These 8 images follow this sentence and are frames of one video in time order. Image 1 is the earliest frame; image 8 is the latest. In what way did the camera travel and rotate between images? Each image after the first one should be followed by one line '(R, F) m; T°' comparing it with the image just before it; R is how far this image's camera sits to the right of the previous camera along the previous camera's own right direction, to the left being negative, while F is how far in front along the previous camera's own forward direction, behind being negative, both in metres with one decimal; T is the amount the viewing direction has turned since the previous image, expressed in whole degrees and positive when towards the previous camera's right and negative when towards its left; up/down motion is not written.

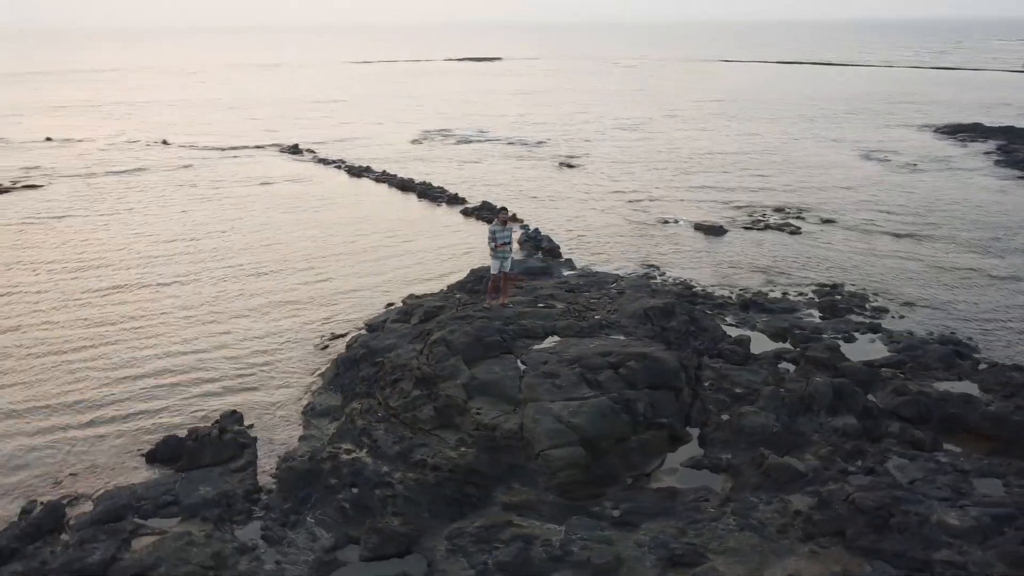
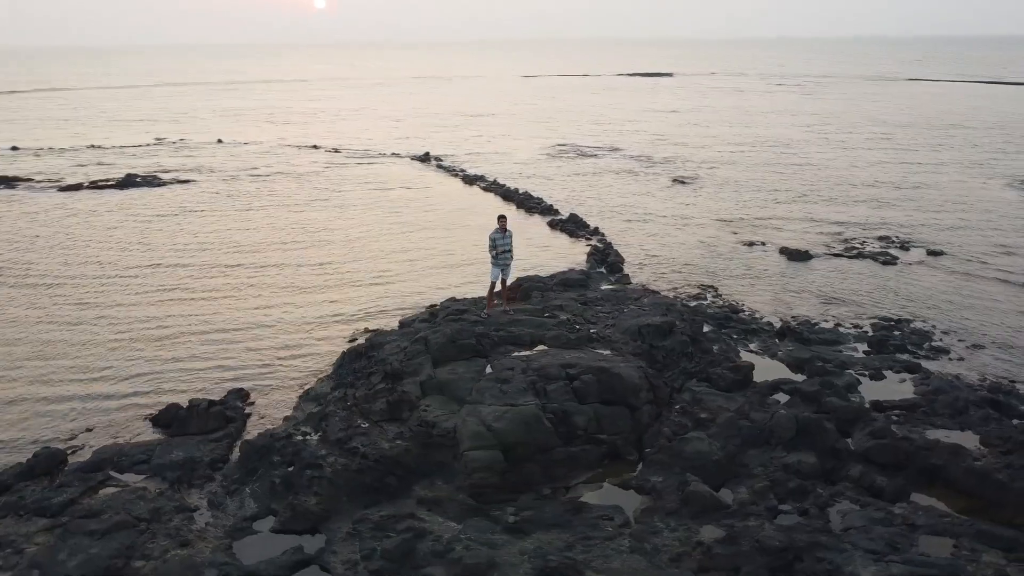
(+2.6, +0.1) m; -12°
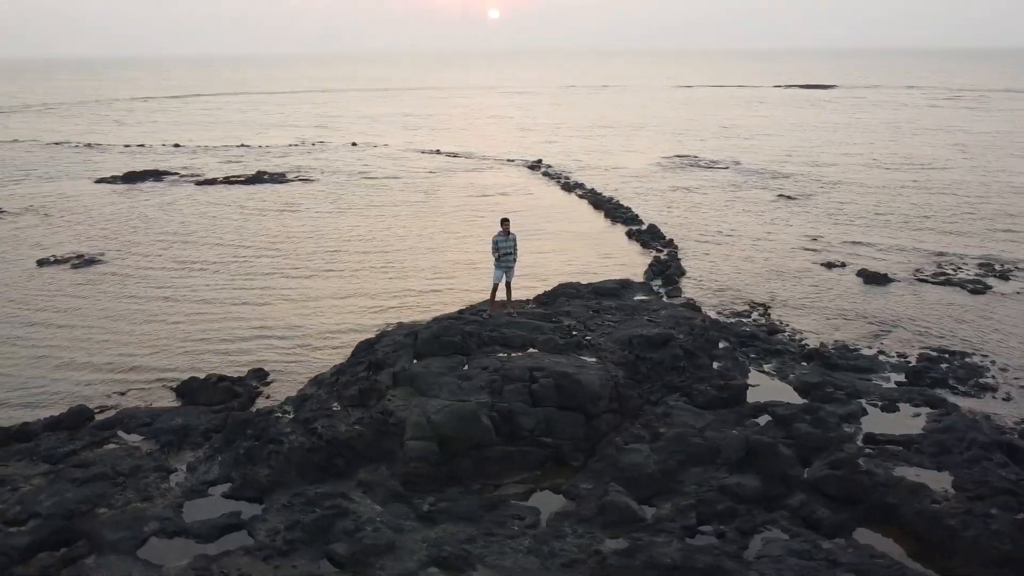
(+2.3, 0.0) m; -11°
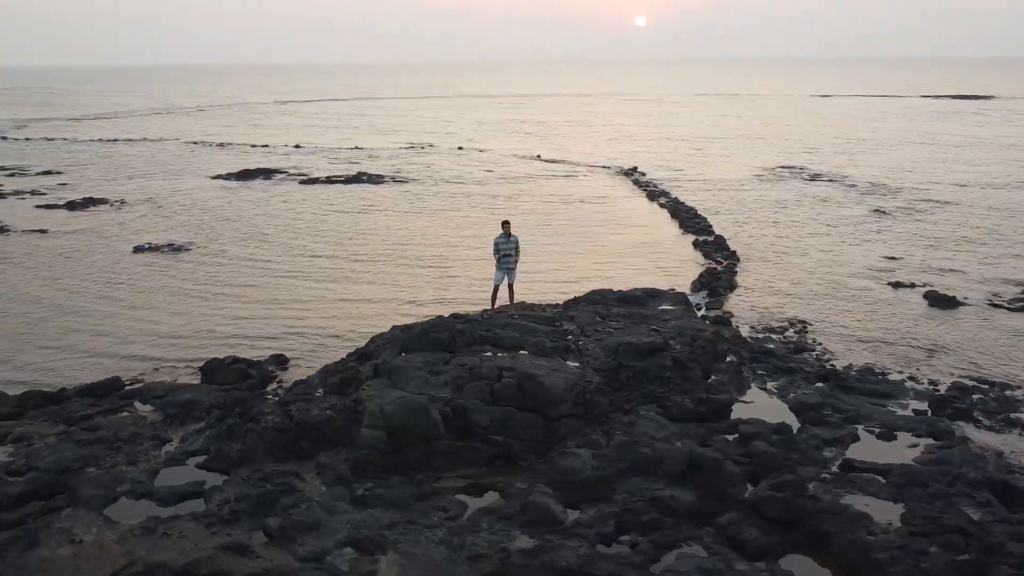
(+2.0, 0.0) m; -9°
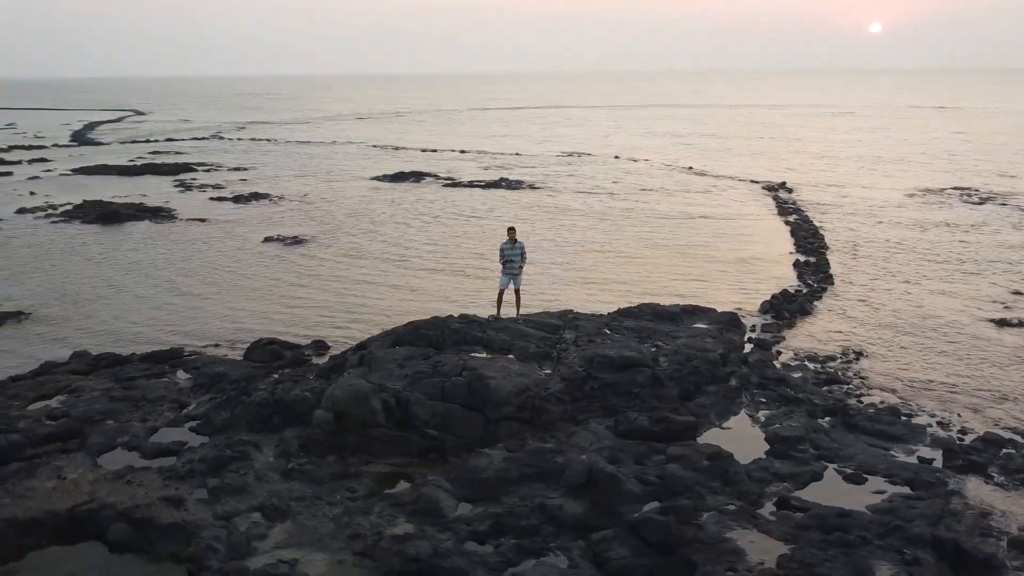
(+3.1, 0.0) m; -14°
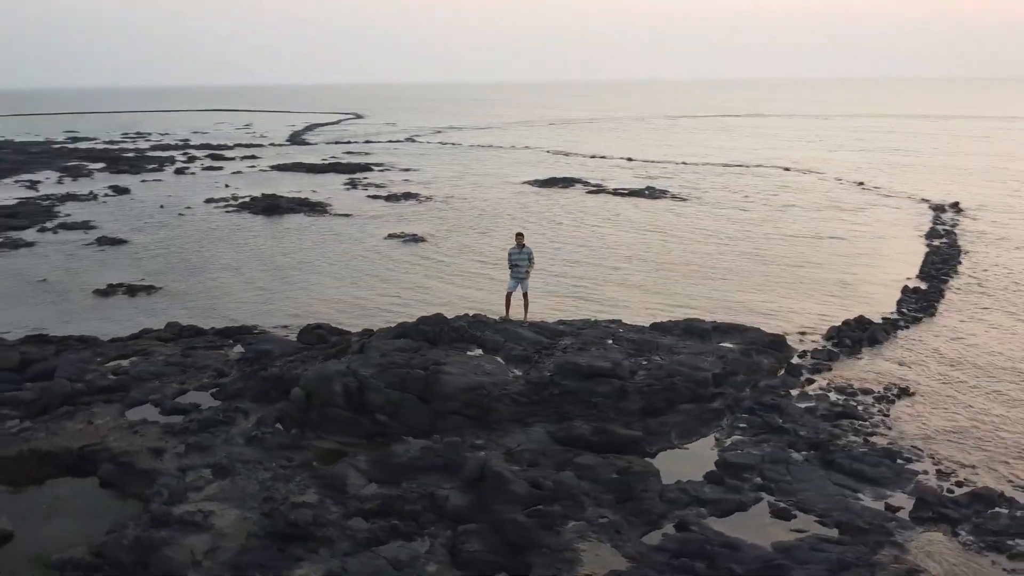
(+3.3, 0.0) m; -15°
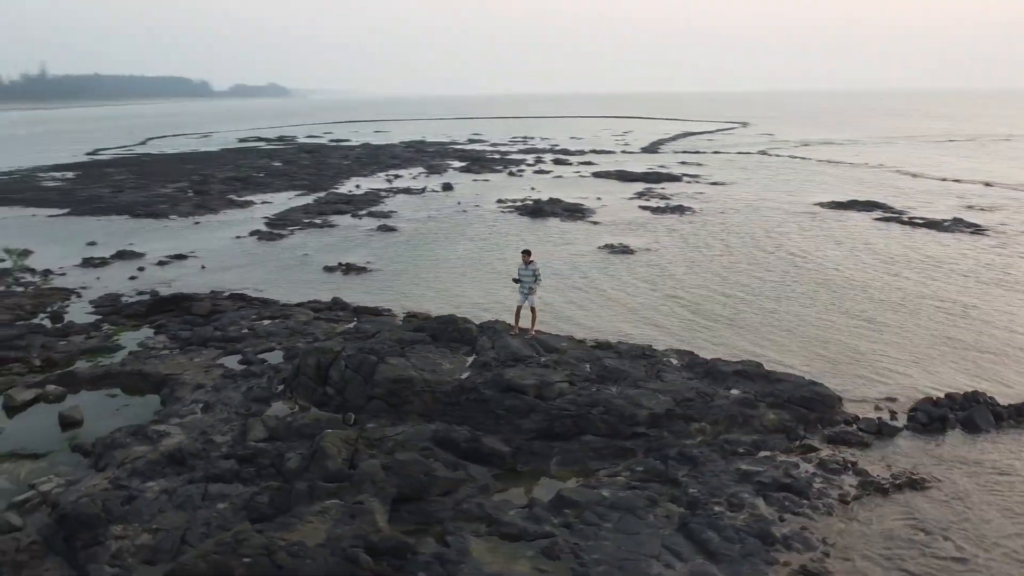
(+6.7, +0.9) m; -29°
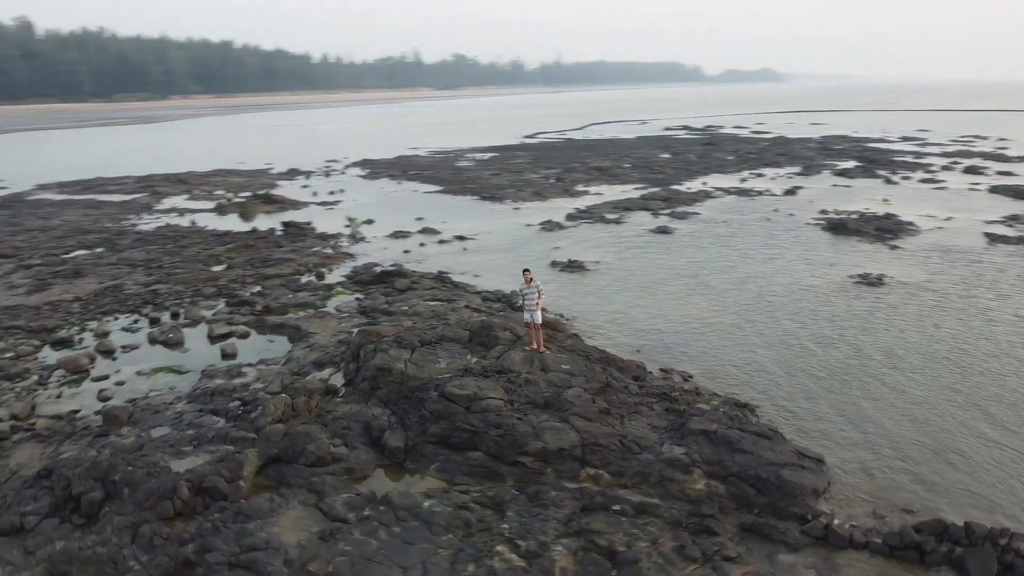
(+7.6, +1.5) m; -33°
